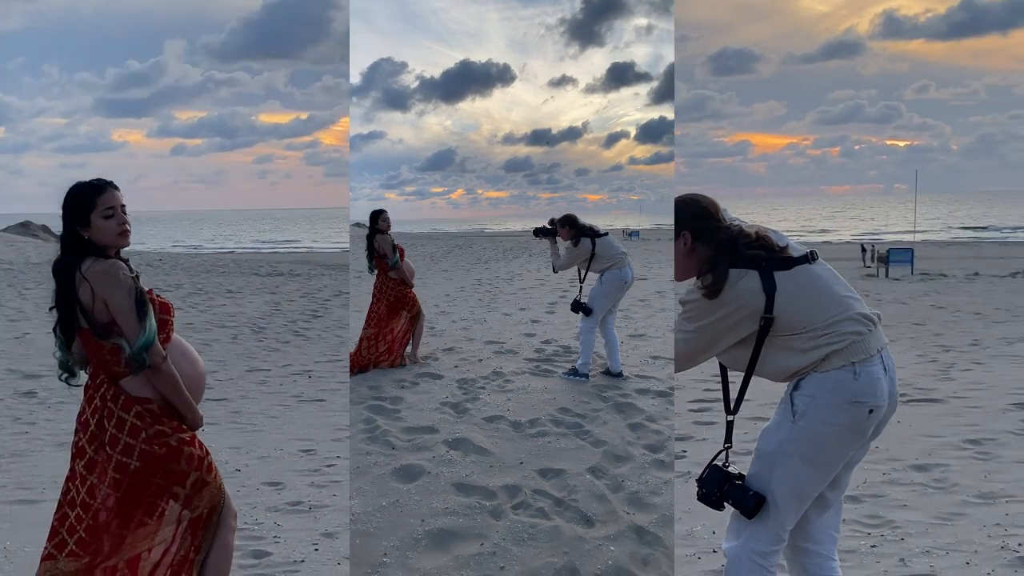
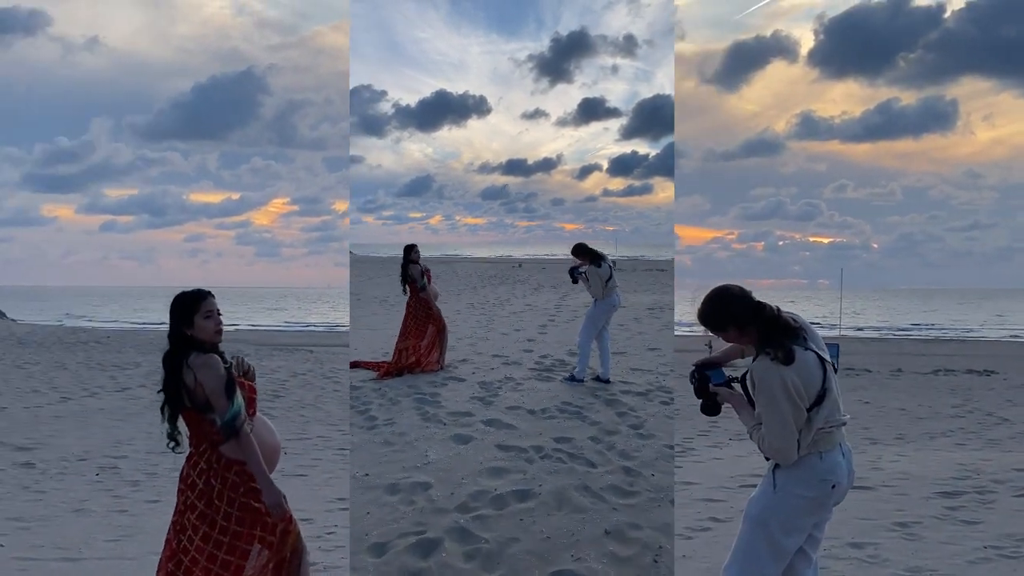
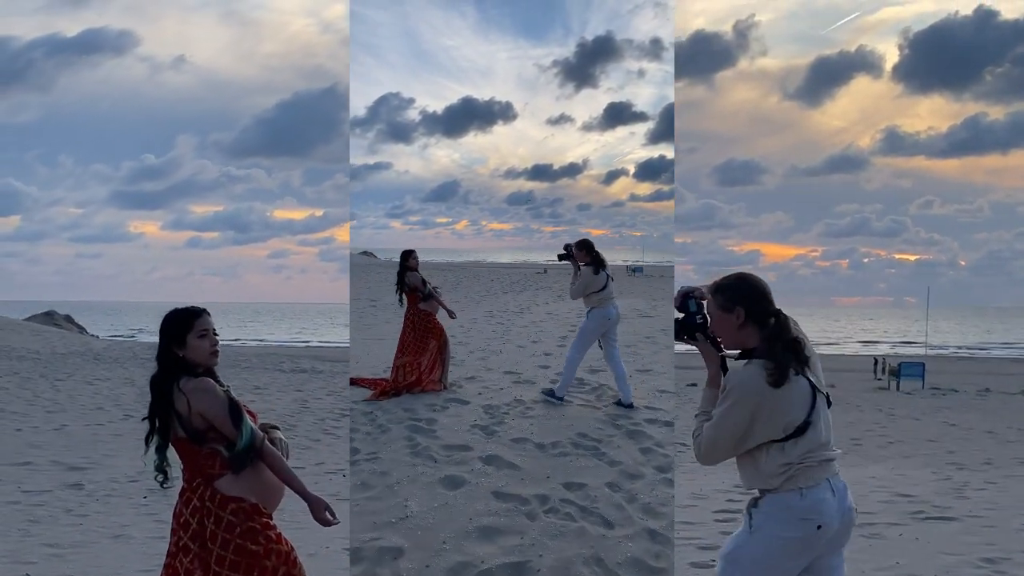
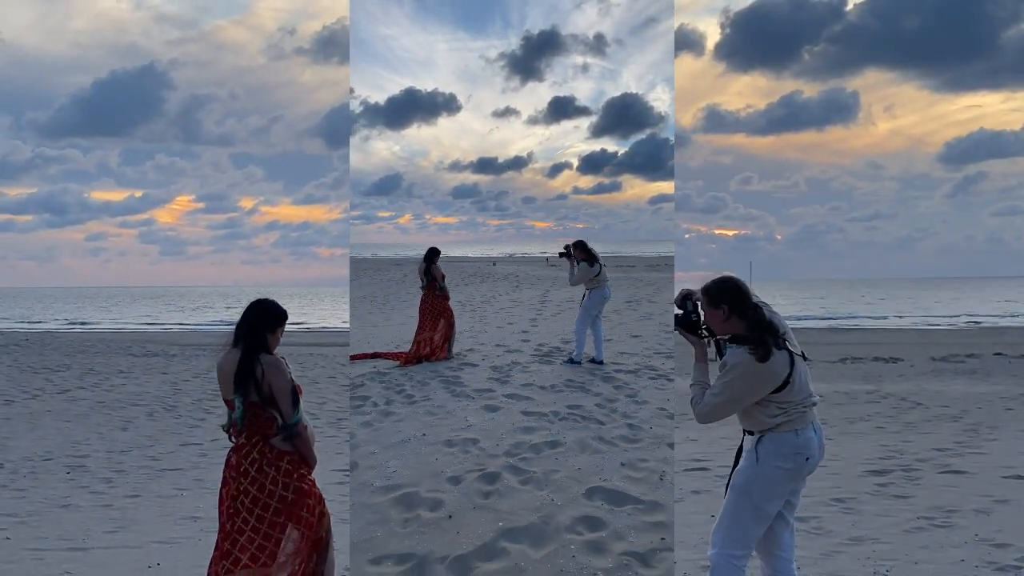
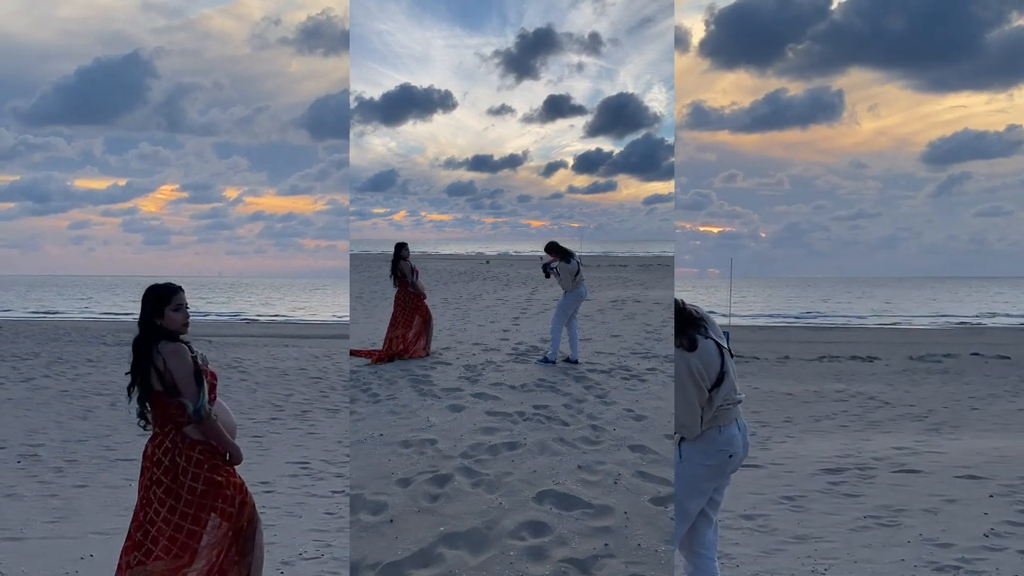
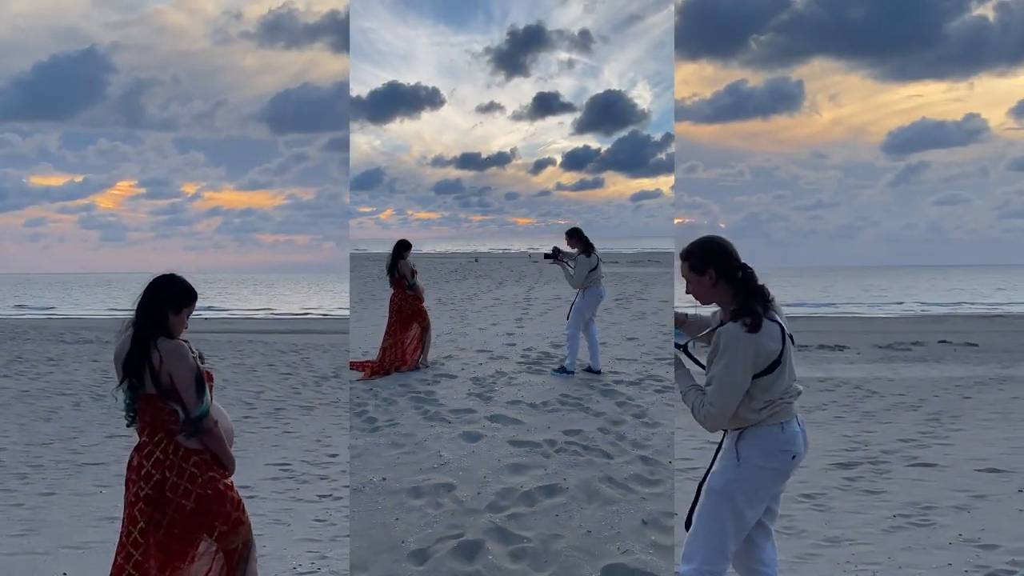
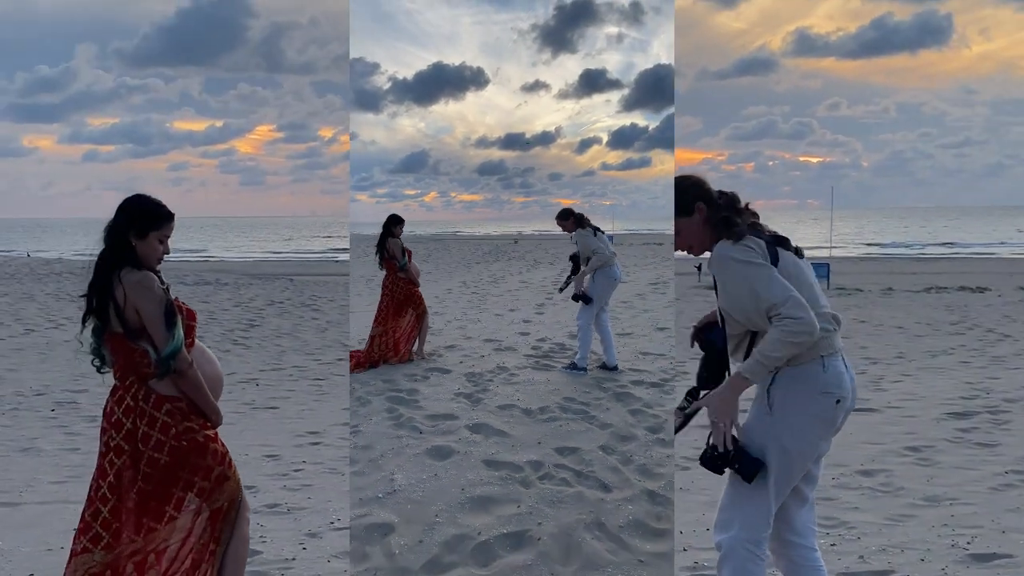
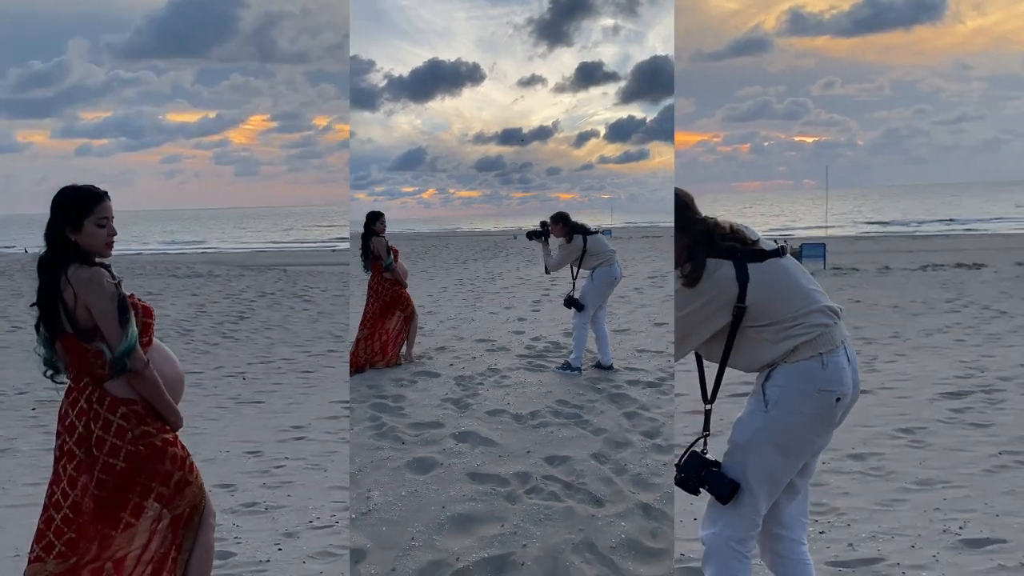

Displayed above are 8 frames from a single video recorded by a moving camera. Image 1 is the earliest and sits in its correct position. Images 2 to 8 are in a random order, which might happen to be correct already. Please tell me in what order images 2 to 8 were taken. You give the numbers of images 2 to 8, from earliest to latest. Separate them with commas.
8, 7, 6, 4, 5, 2, 3
